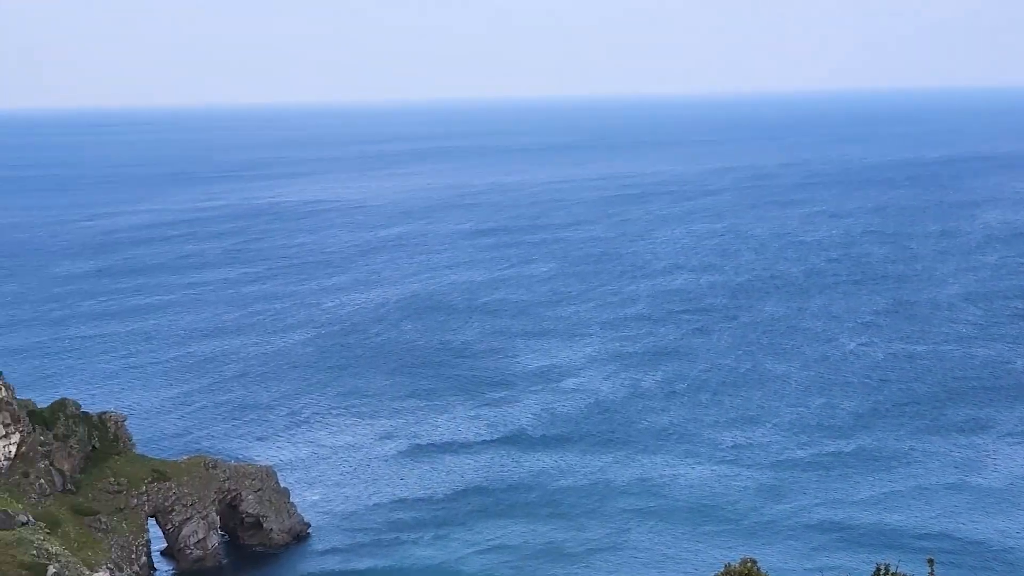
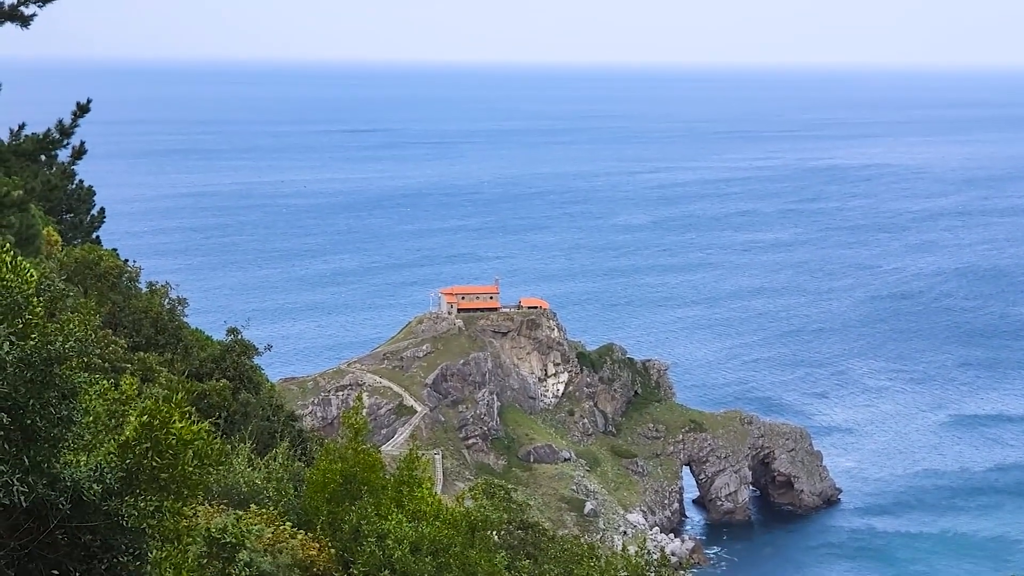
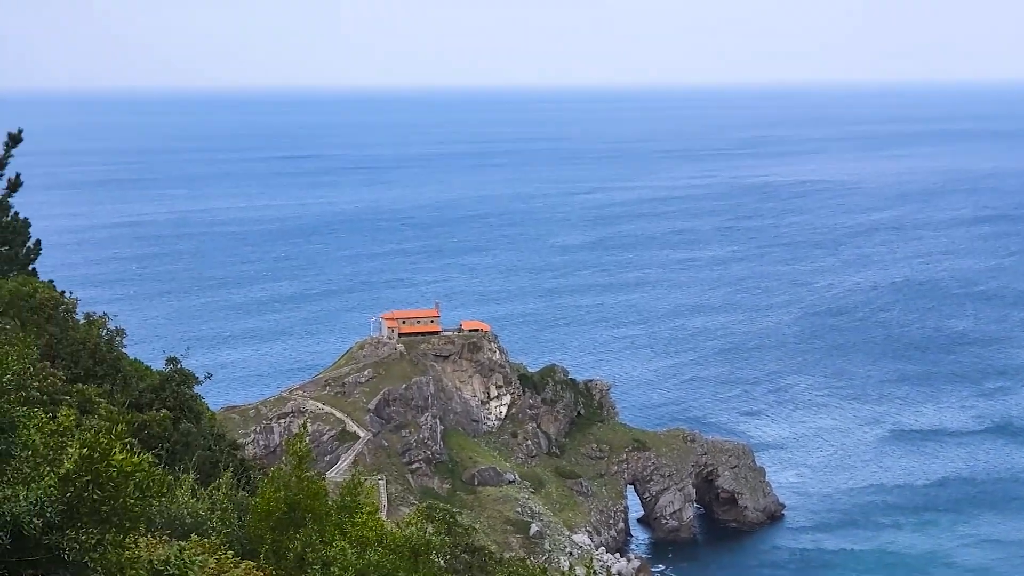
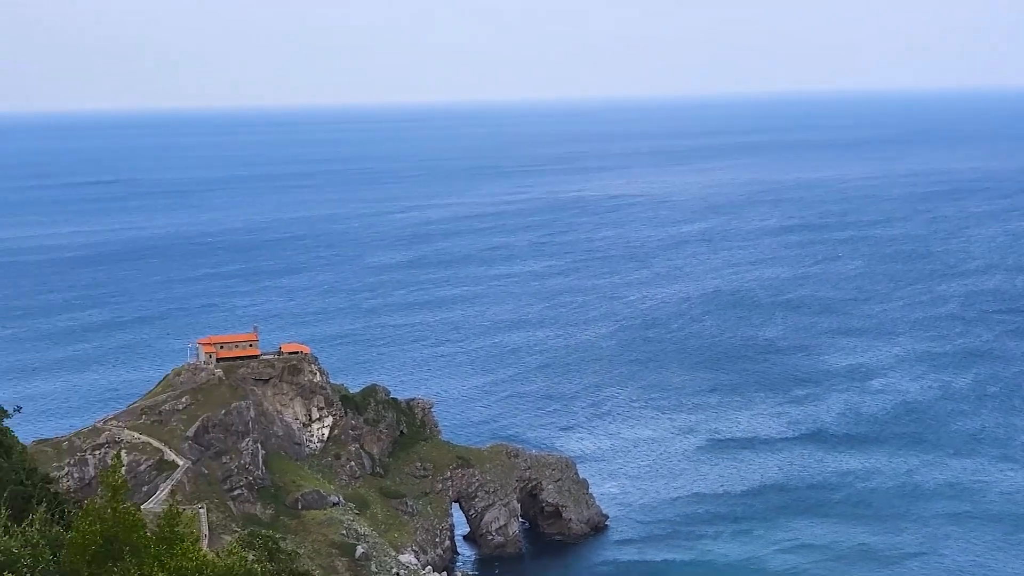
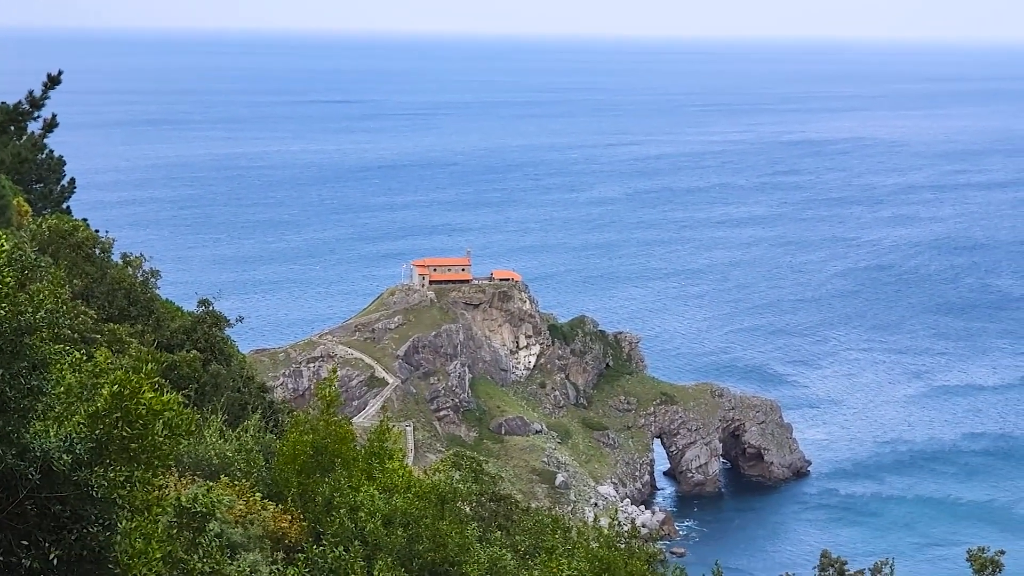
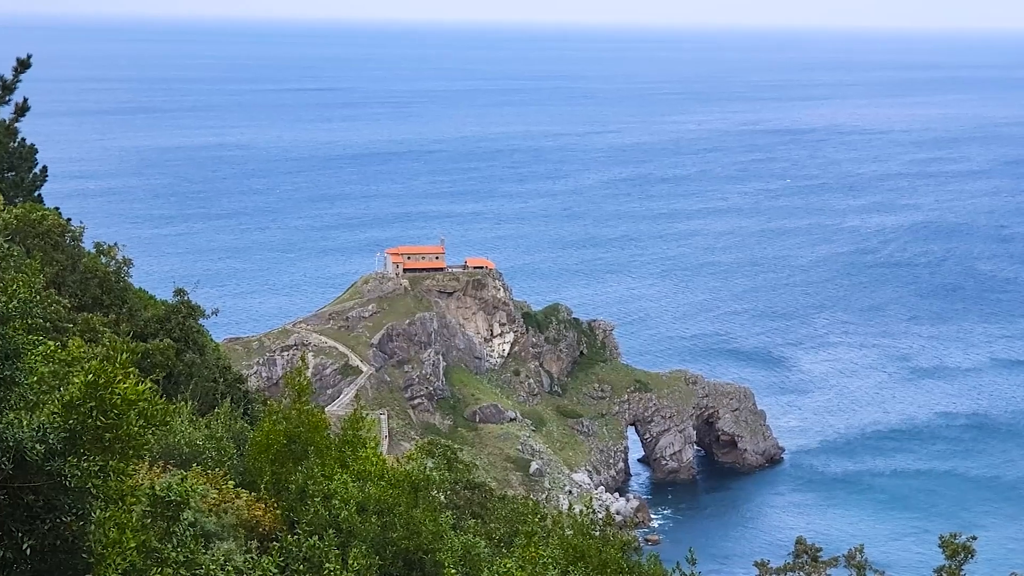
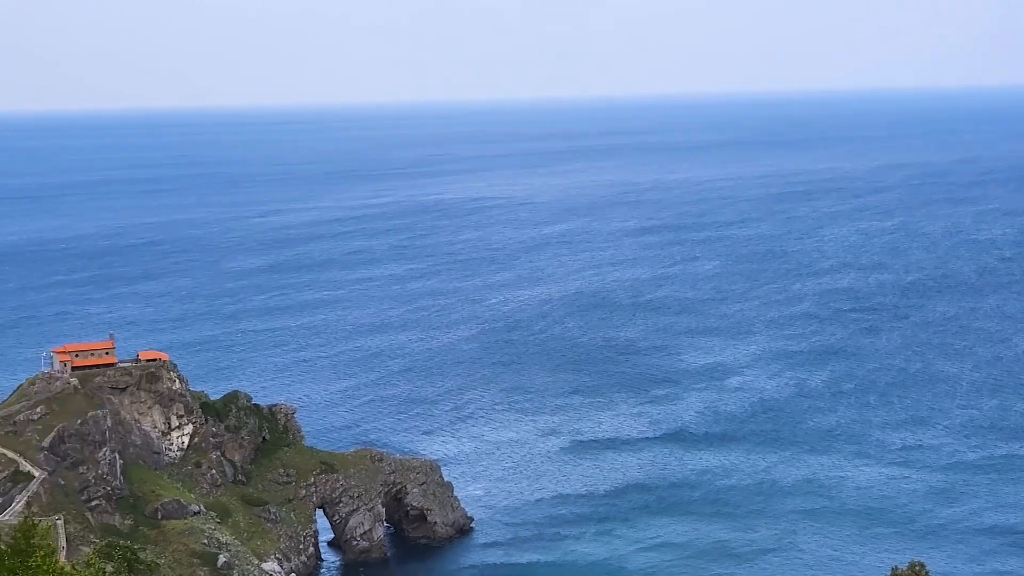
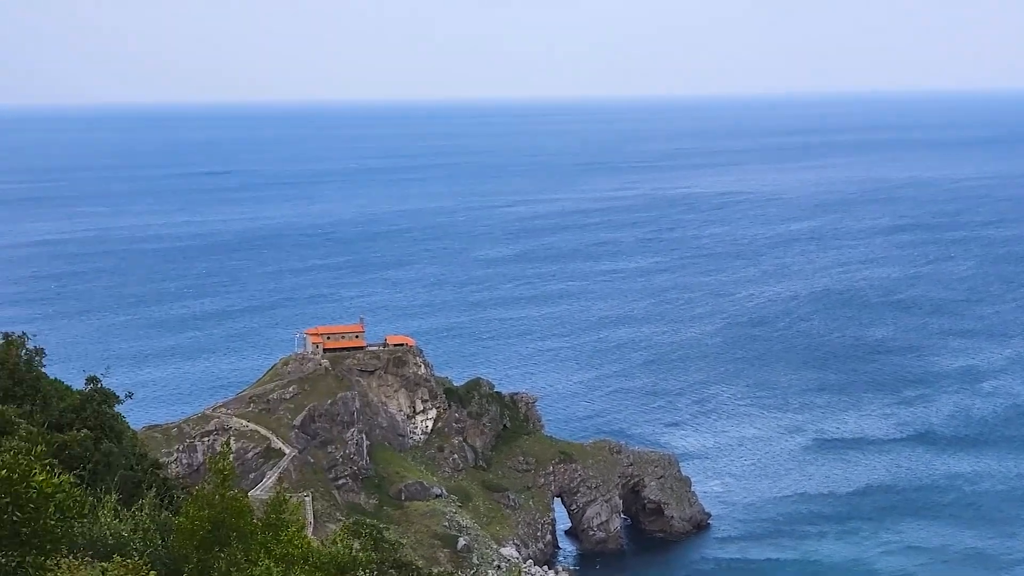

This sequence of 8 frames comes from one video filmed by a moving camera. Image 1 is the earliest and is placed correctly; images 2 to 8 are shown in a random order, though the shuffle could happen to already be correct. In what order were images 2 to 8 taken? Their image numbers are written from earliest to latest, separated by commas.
7, 4, 8, 3, 2, 5, 6
